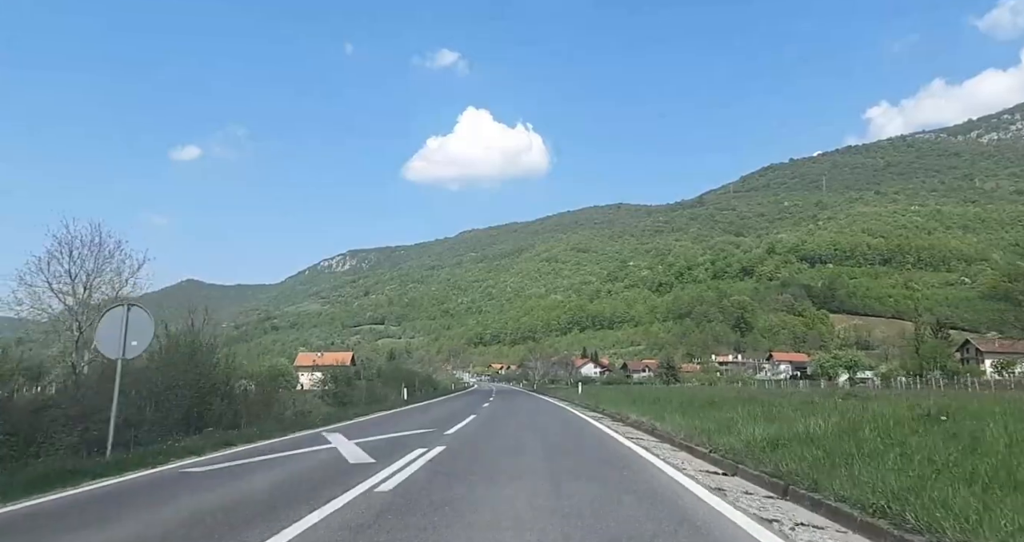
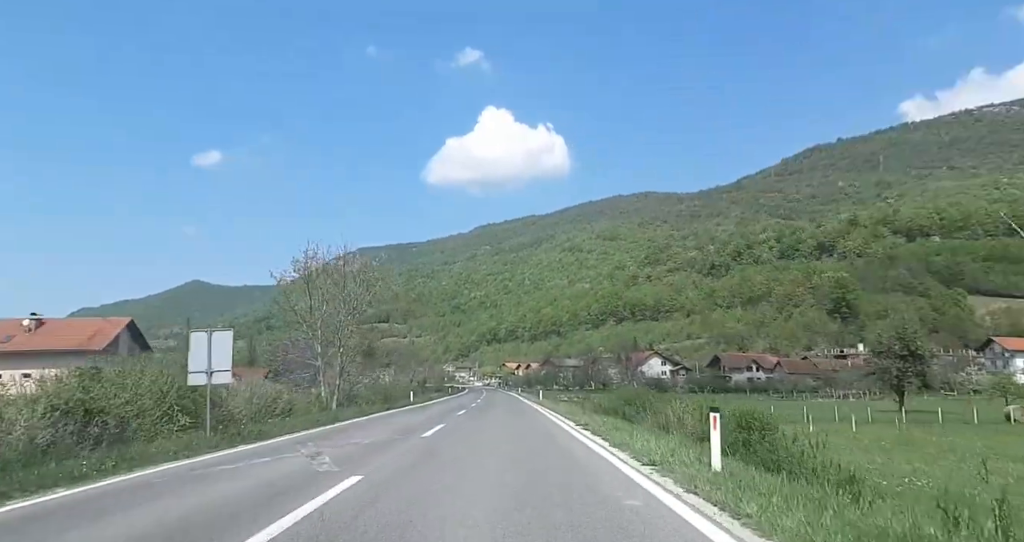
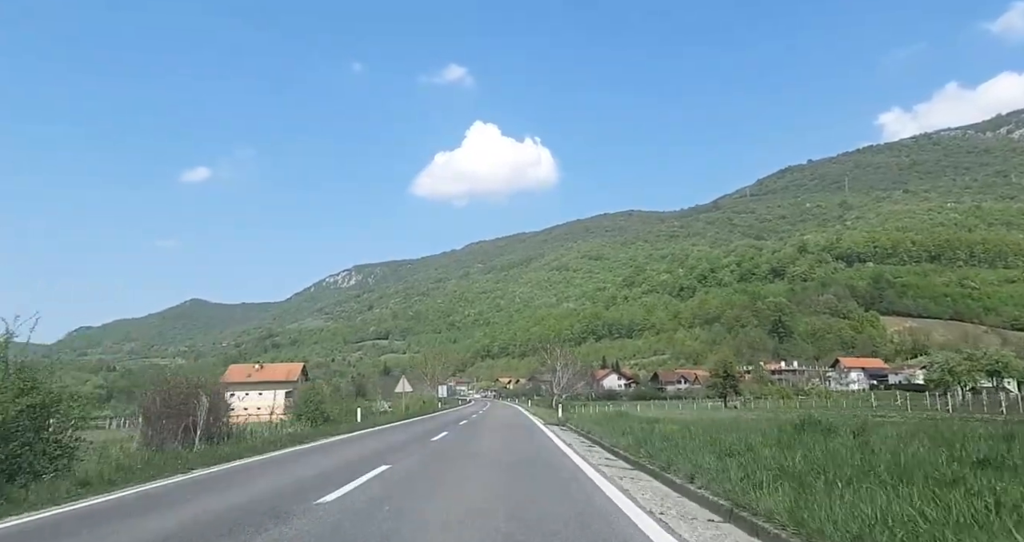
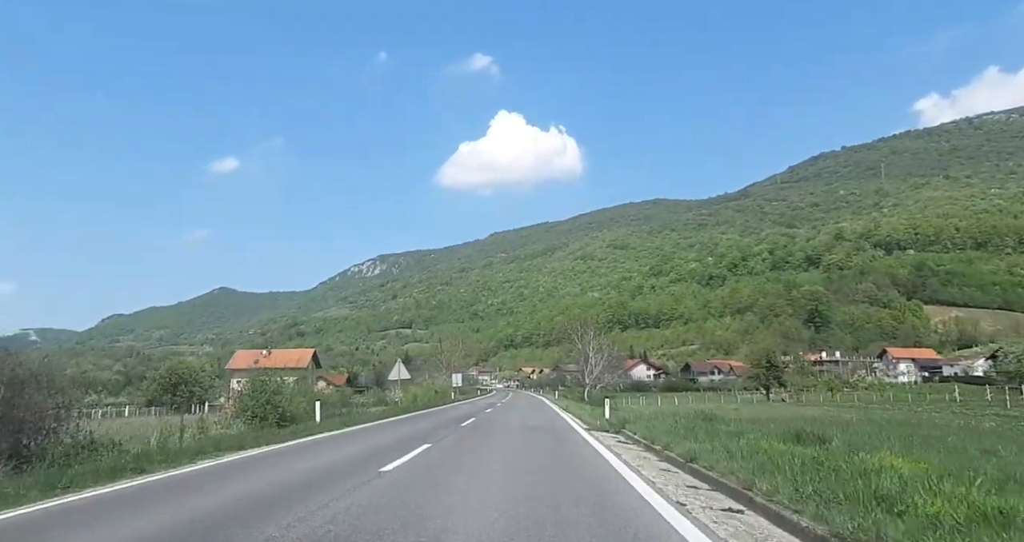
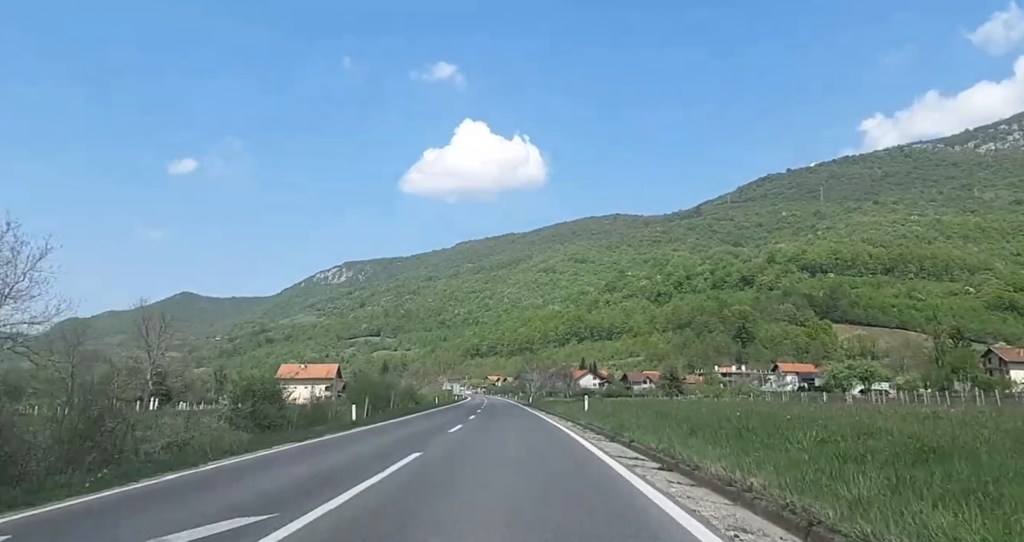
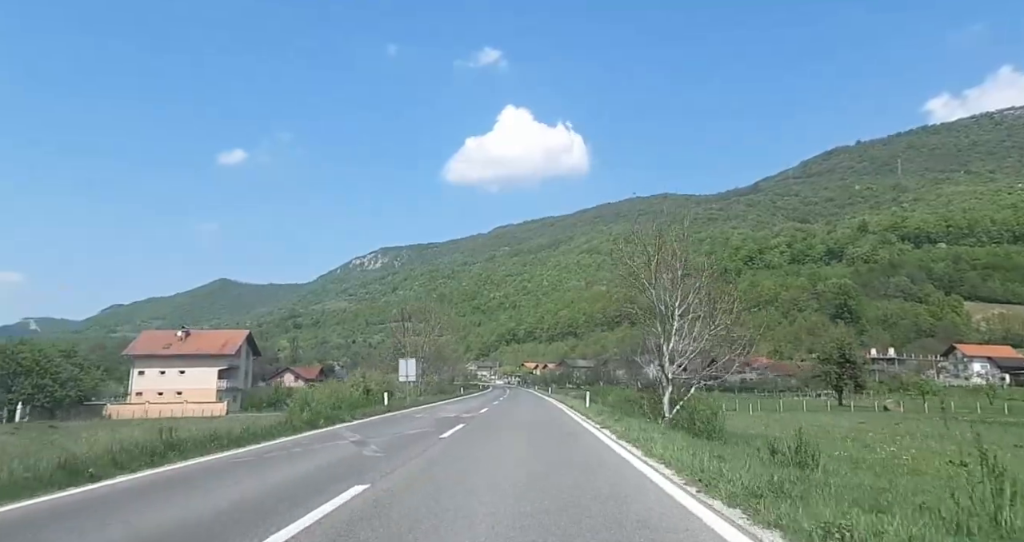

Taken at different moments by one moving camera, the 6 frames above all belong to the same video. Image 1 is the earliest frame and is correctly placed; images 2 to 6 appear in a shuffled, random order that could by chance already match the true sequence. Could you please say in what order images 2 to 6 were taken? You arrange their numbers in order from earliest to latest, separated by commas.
5, 3, 4, 6, 2
